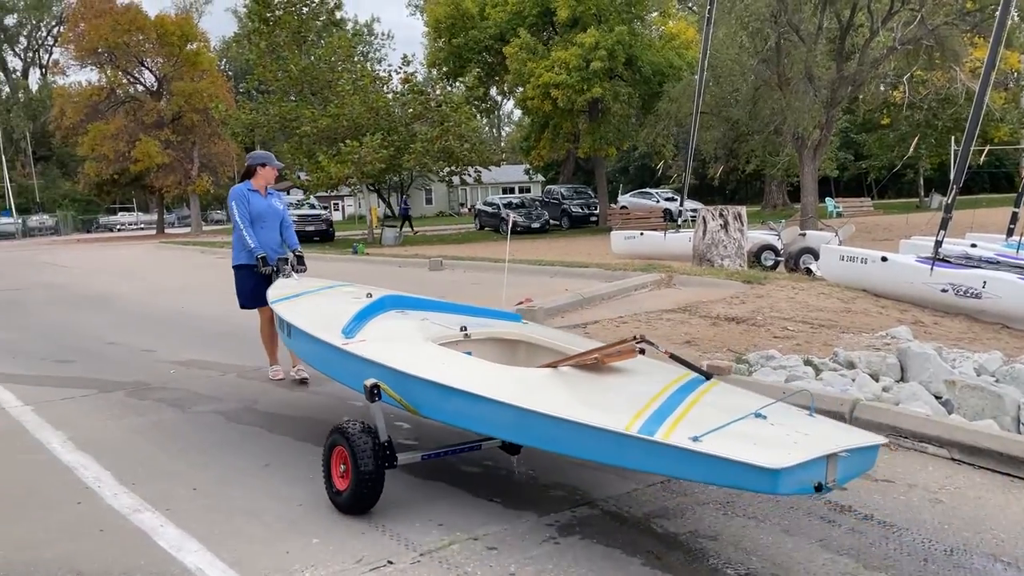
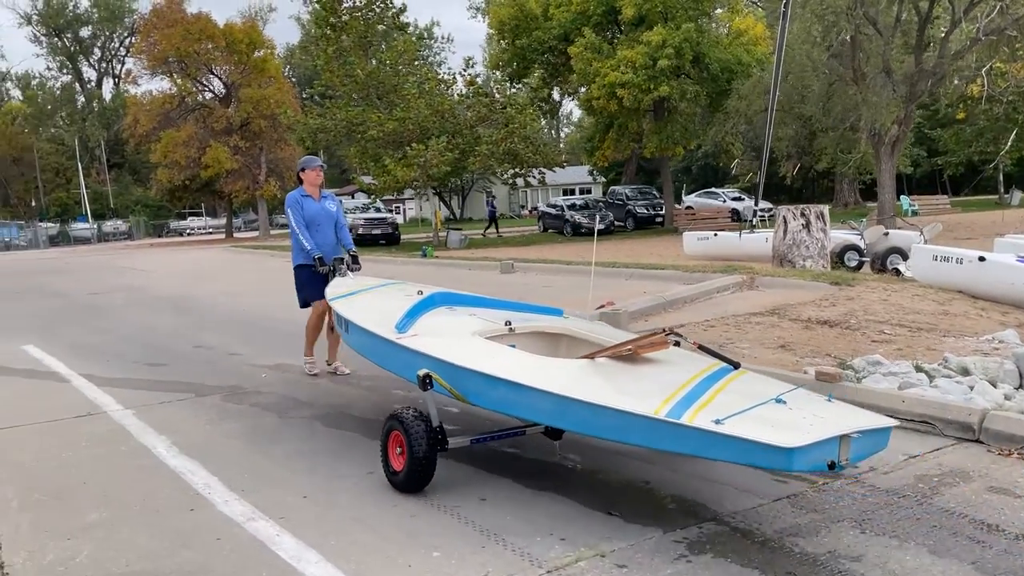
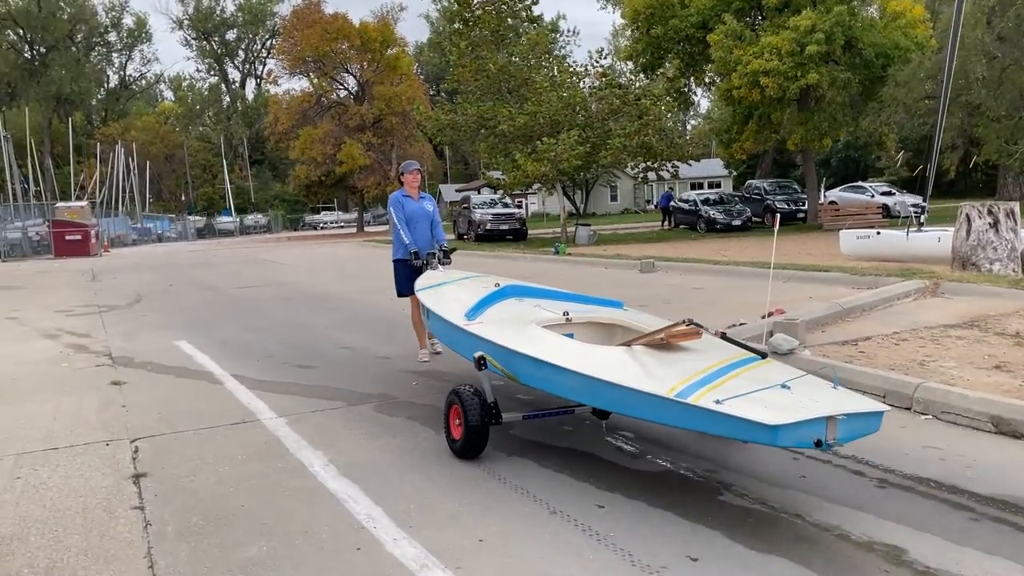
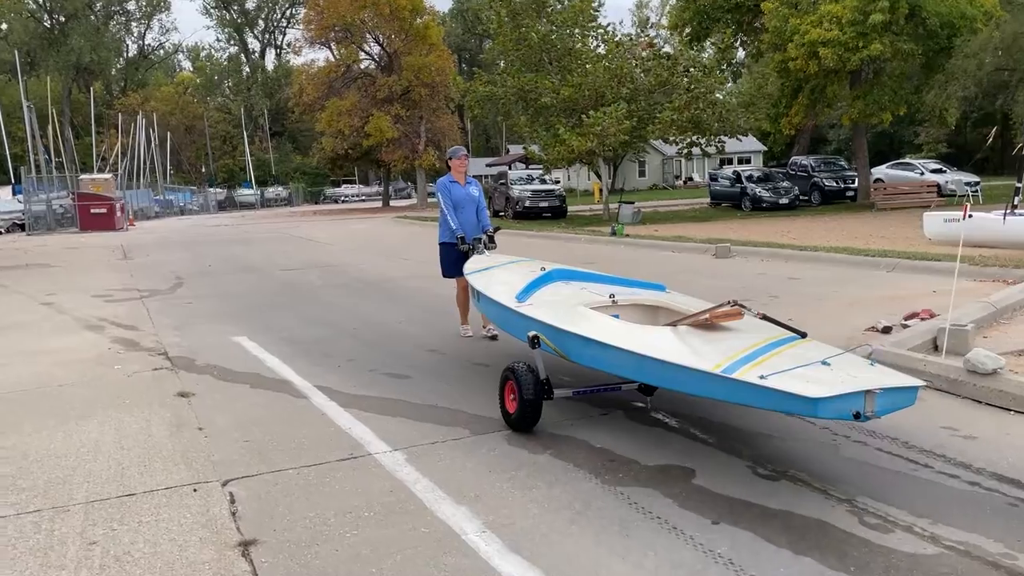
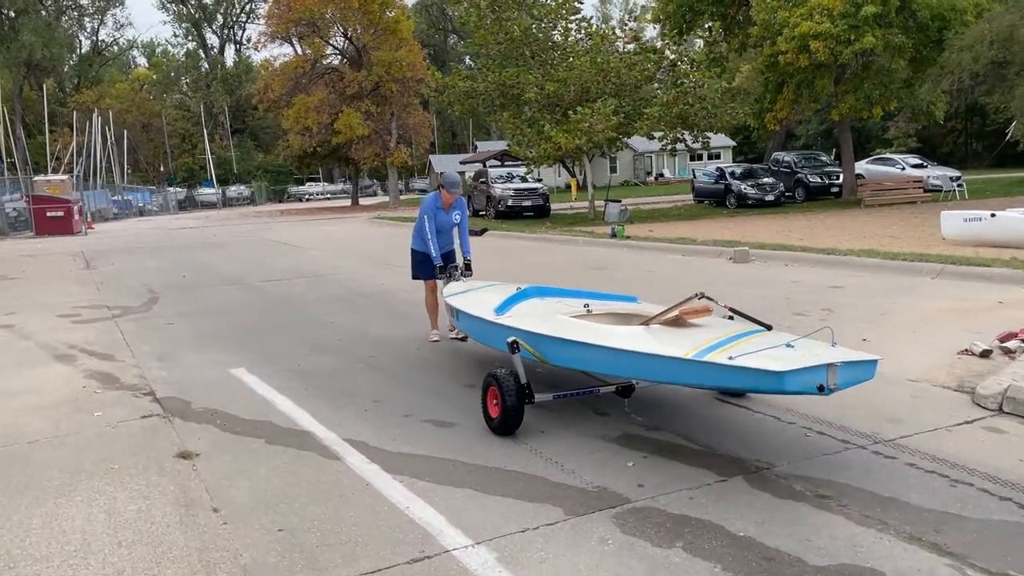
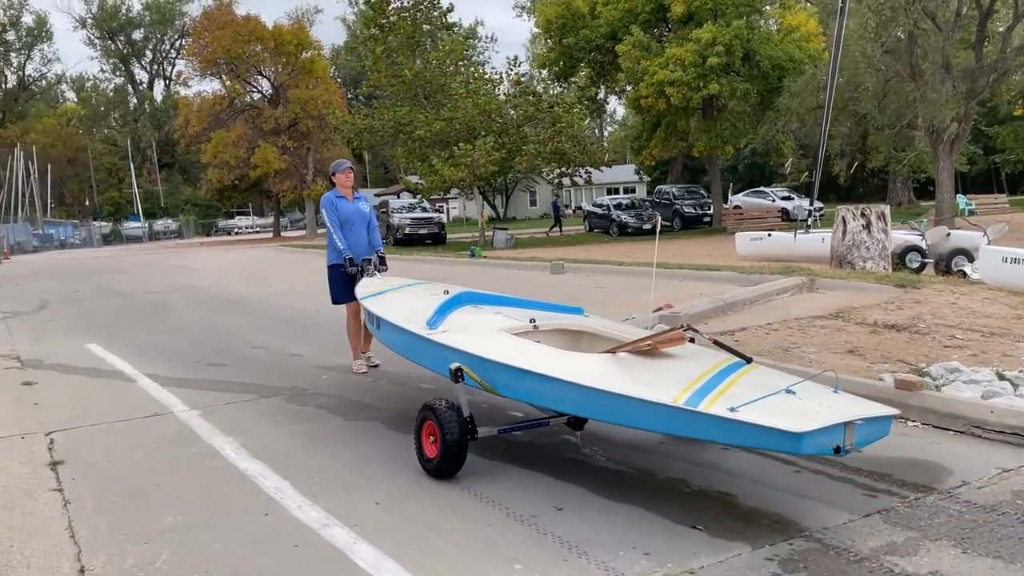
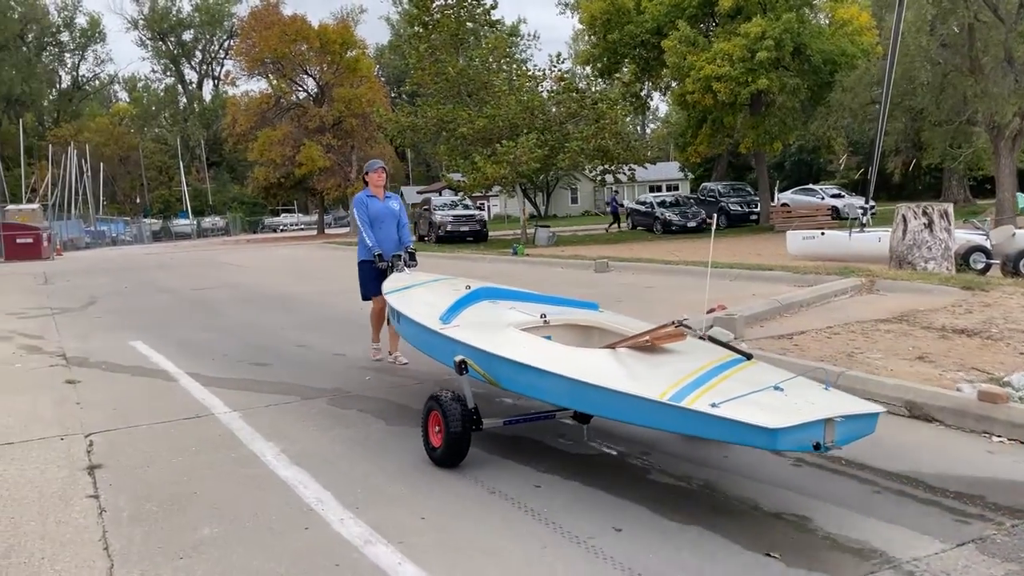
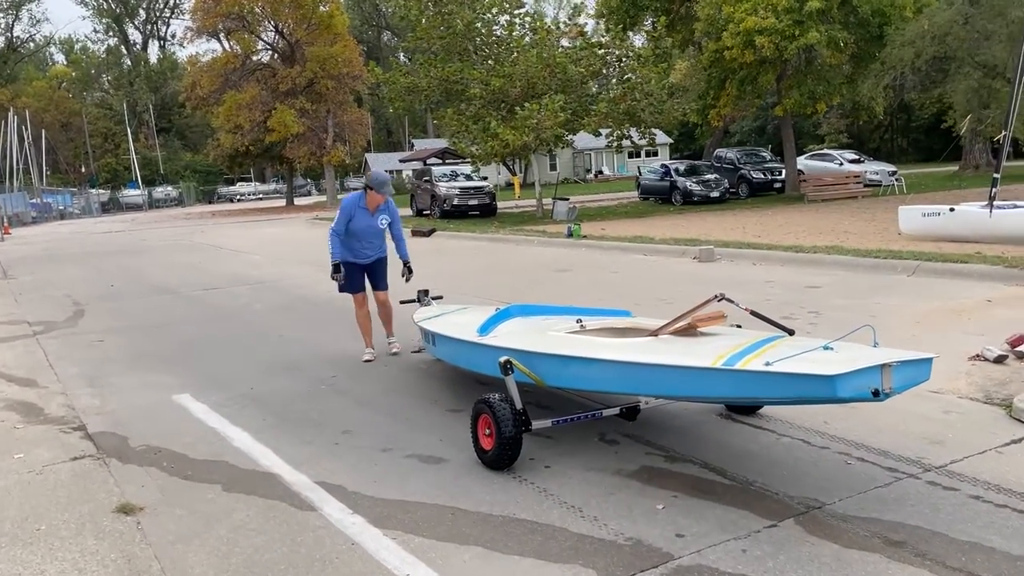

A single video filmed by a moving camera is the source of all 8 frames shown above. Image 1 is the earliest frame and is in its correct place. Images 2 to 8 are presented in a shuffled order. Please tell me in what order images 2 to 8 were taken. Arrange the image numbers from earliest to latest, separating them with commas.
2, 6, 7, 3, 4, 5, 8
